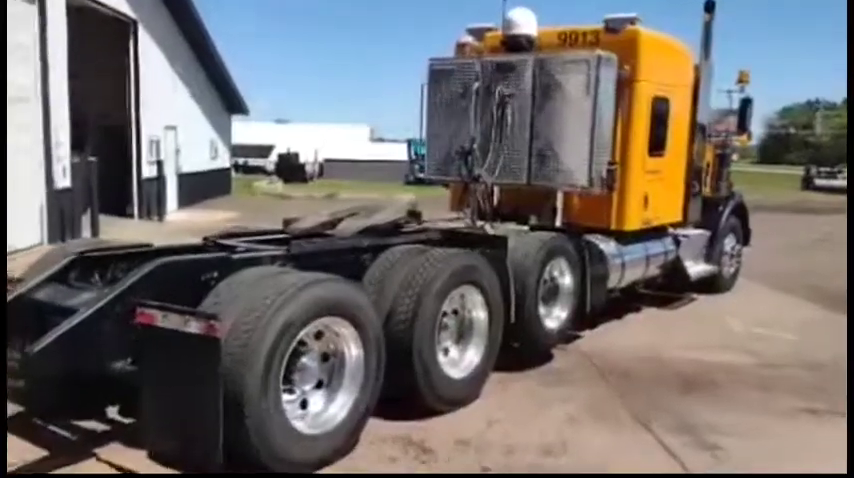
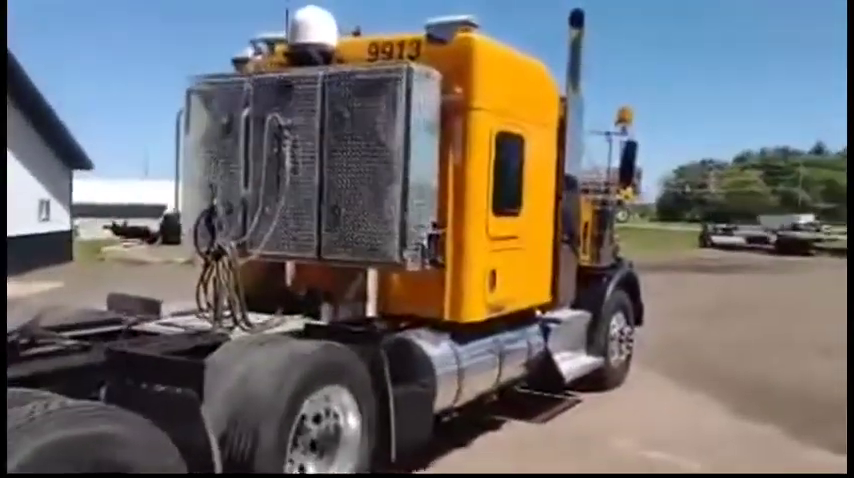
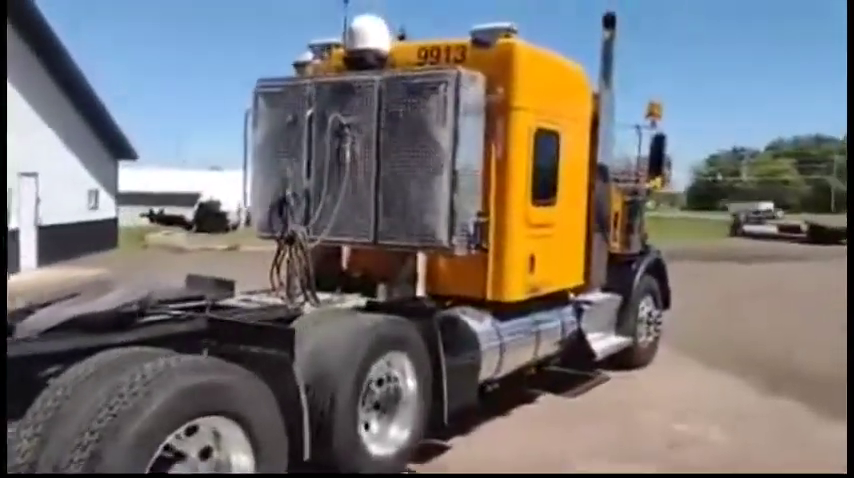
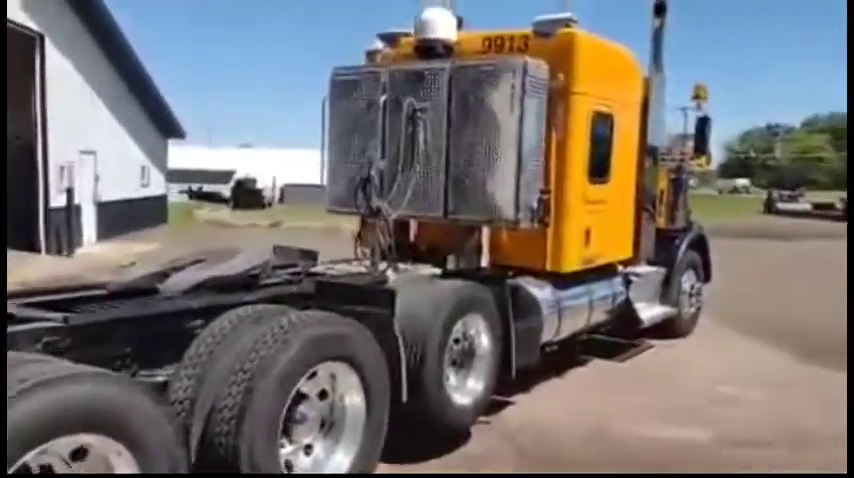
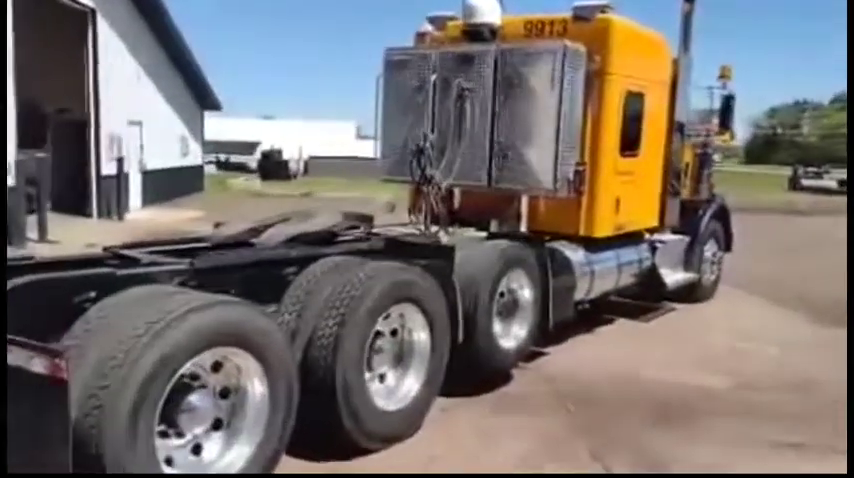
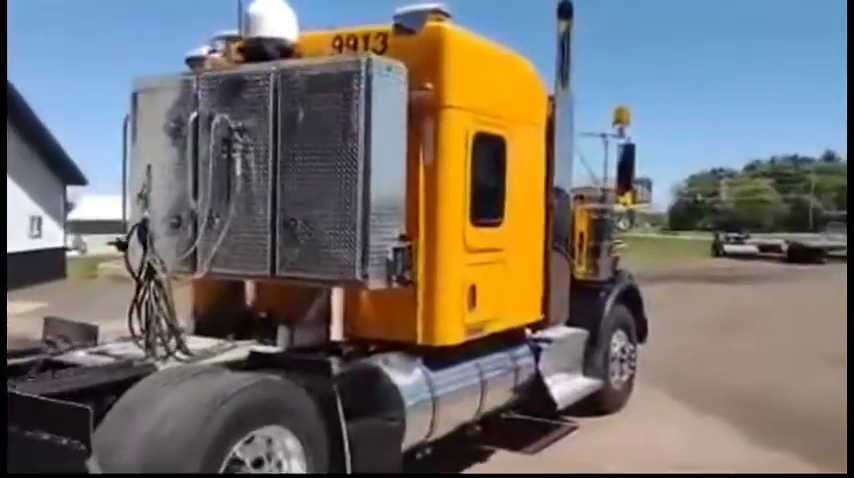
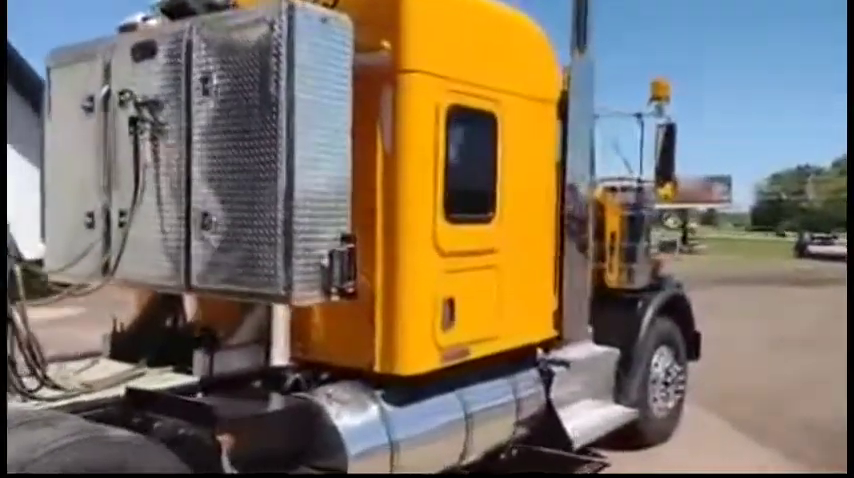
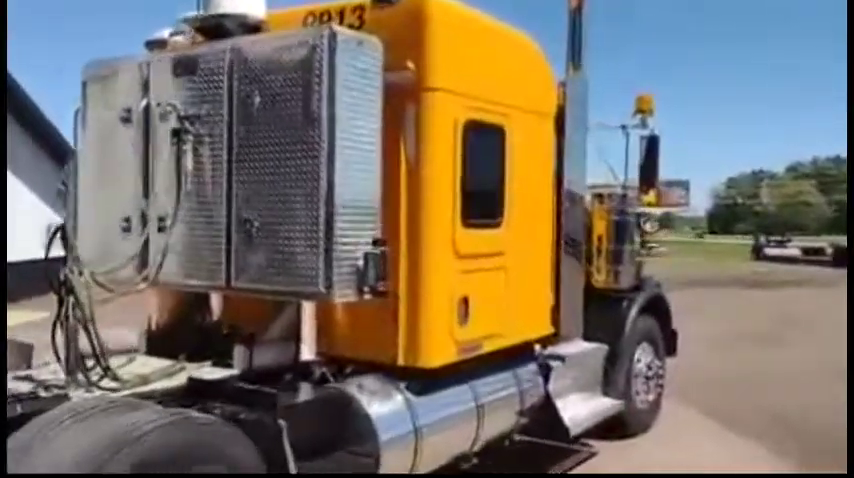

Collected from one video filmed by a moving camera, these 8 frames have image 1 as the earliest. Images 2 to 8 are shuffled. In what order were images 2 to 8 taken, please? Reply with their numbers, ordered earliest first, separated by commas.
5, 4, 3, 2, 6, 8, 7
